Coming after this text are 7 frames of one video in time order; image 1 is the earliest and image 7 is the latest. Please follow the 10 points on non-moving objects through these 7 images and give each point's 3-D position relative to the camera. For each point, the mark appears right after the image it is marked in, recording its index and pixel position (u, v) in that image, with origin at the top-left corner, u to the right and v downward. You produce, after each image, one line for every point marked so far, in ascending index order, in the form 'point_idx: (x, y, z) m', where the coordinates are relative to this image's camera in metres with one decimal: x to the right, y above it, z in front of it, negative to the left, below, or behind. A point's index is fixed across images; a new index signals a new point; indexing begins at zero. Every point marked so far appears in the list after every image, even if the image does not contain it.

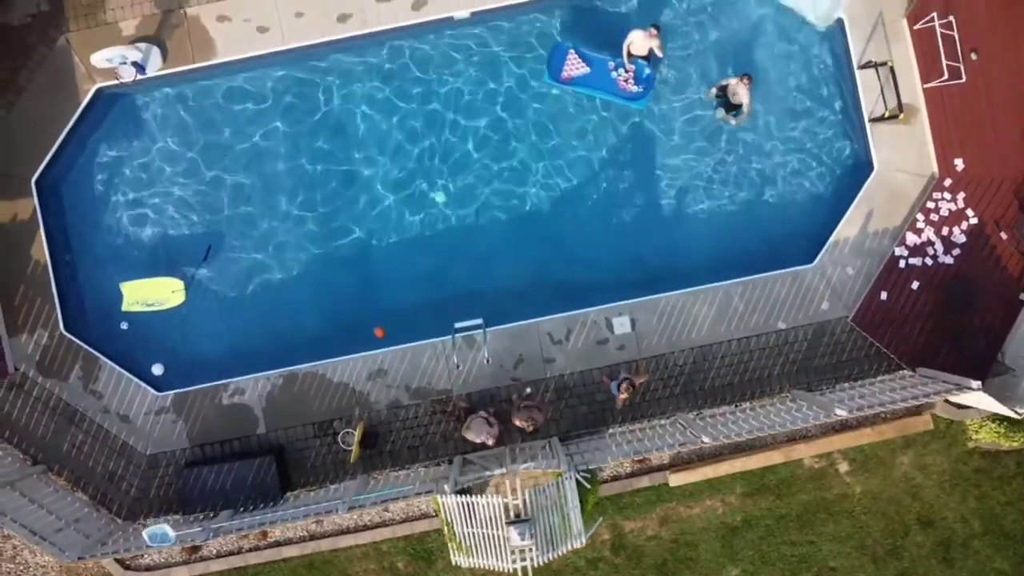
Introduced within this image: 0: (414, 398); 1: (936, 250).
0: (-1.8, -2.0, +12.4) m
1: (+7.7, +0.7, +12.5) m
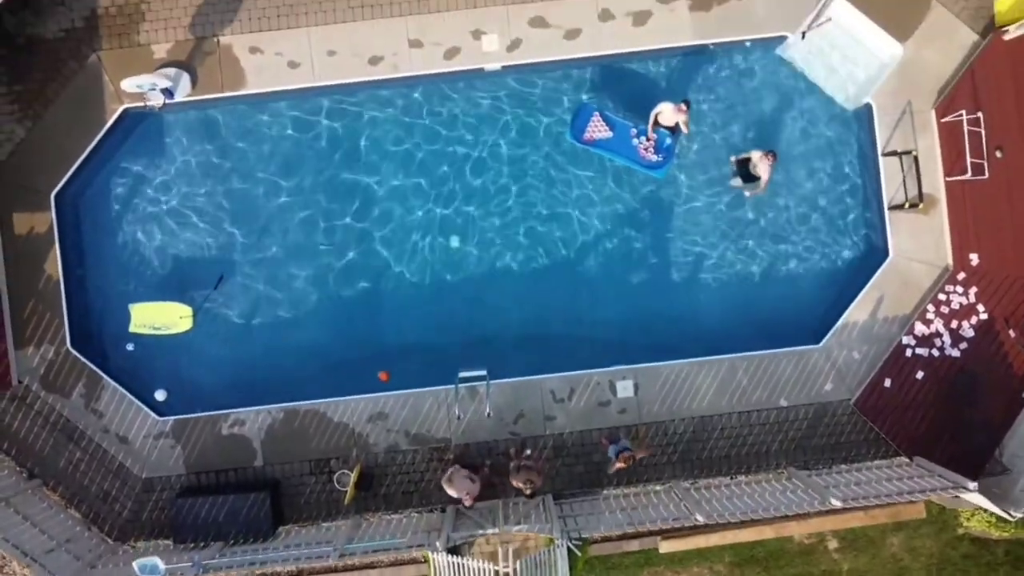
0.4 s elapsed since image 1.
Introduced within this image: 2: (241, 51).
0: (-1.8, -2.8, +12.5) m
1: (+7.9, -1.0, +12.5) m
2: (-4.9, +4.3, +12.3) m
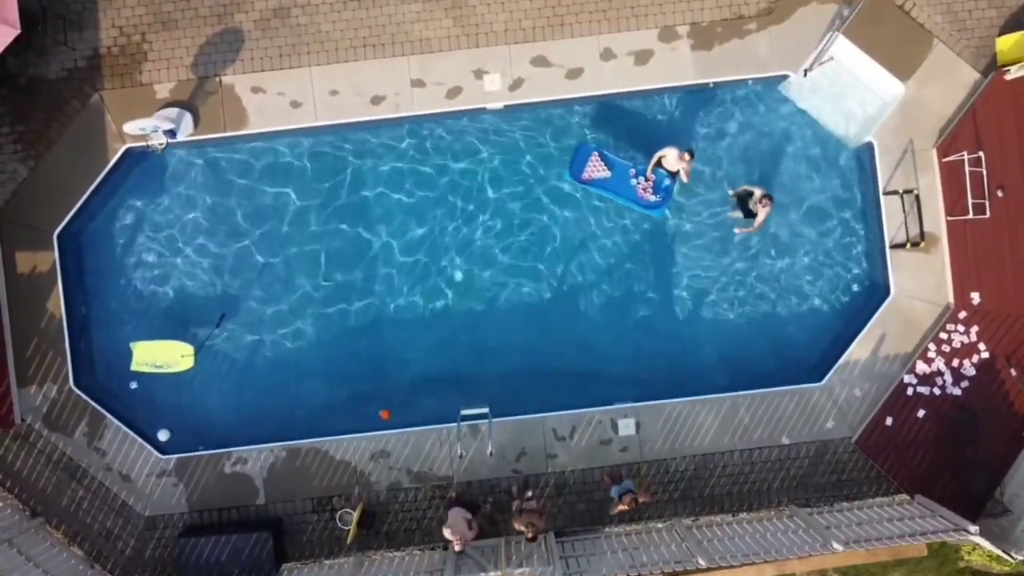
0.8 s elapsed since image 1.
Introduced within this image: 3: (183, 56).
0: (-1.8, -3.5, +12.5) m
1: (+7.9, -1.7, +12.5) m
2: (-4.9, +3.6, +12.3) m
3: (-5.9, +4.2, +12.3) m
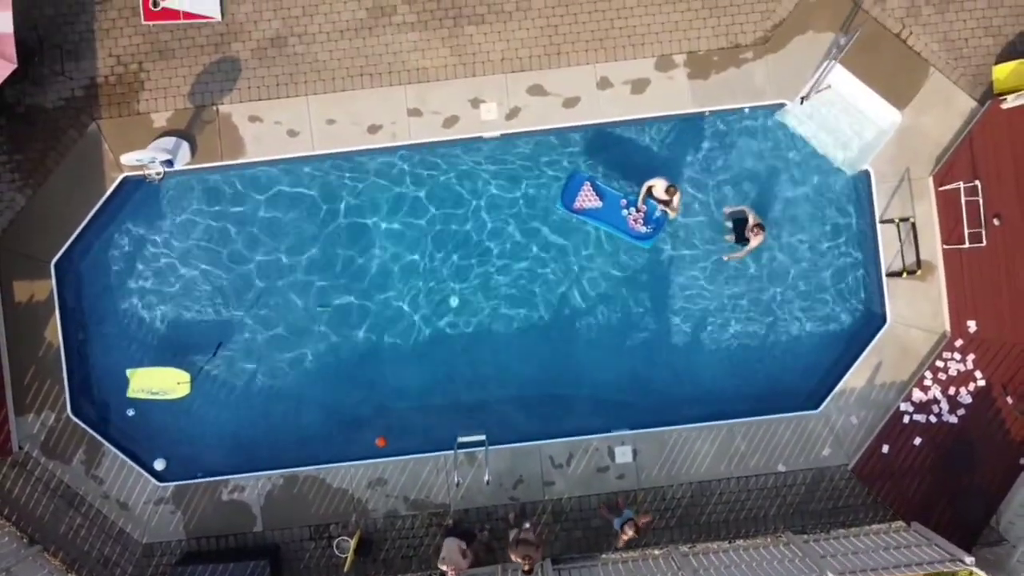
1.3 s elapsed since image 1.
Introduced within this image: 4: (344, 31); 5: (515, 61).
0: (-1.8, -4.0, +12.5) m
1: (+7.9, -2.2, +12.6) m
2: (-4.9, +3.0, +12.4) m
3: (-6.0, +3.6, +12.3) m
4: (-3.0, +4.6, +12.4) m
5: (0.0, +4.1, +12.4) m
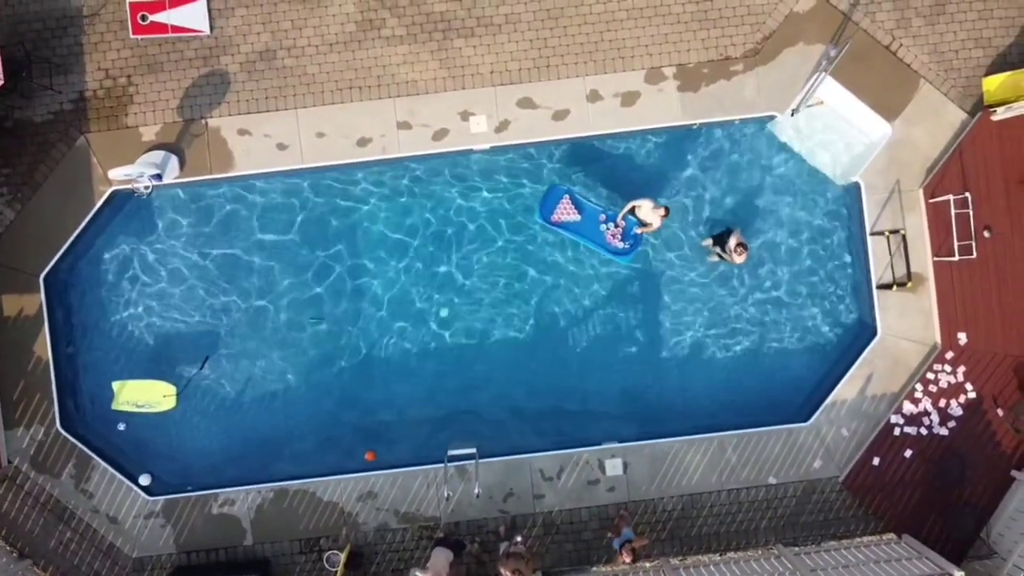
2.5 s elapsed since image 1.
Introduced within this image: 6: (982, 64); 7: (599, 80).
0: (-2.0, -4.3, +12.5) m
1: (+7.7, -2.4, +12.6) m
2: (-5.1, +2.8, +12.3) m
3: (-6.2, +3.4, +12.3) m
4: (-3.2, +4.4, +12.4) m
5: (-0.1, +3.9, +12.4) m
6: (+8.6, +4.1, +12.6) m
7: (+1.6, +3.8, +12.4) m
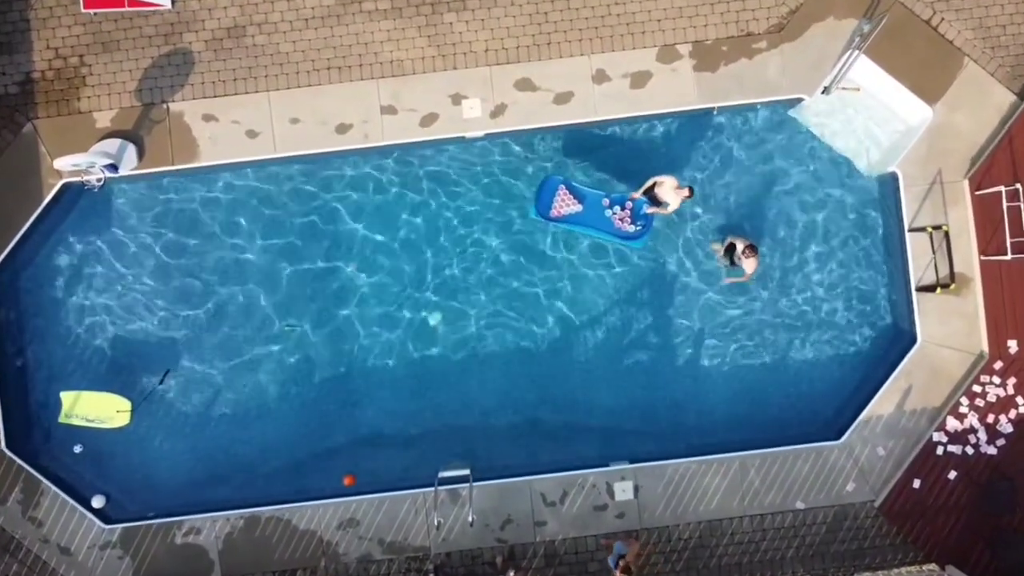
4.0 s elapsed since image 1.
0: (-2.0, -4.3, +11.2) m
1: (+7.6, -2.5, +11.2) m
2: (-5.1, +2.7, +11.1) m
3: (-6.2, +3.3, +11.0) m
4: (-3.3, +4.3, +11.1) m
5: (-0.2, +3.8, +11.1) m
6: (+8.6, +4.1, +11.3) m
7: (+1.5, +3.7, +11.2) m
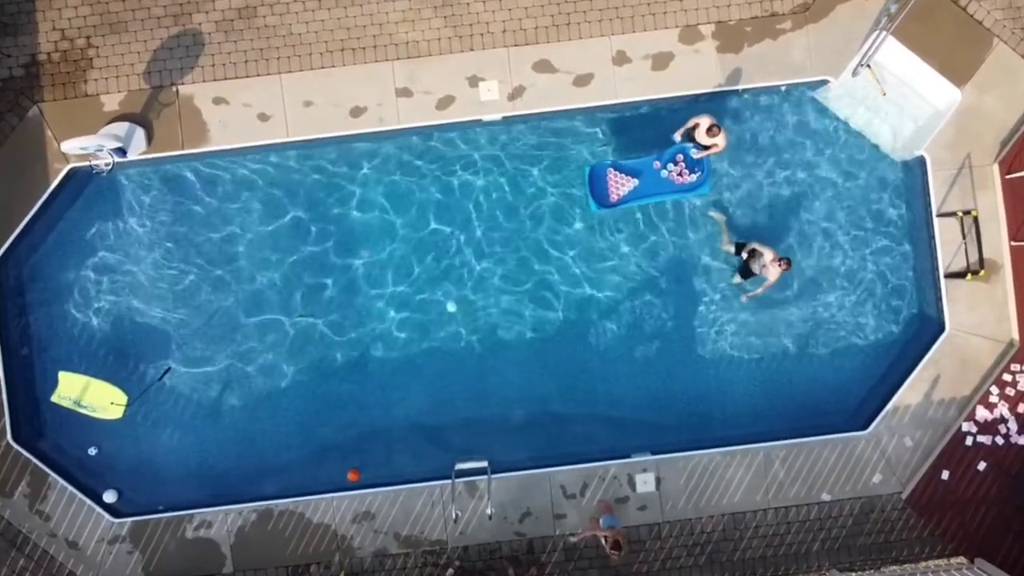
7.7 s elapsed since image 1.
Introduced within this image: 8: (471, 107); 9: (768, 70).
0: (-1.7, -4.1, +10.9) m
1: (+7.9, -2.2, +11.0) m
2: (-4.9, +2.9, +10.8) m
3: (-5.9, +3.5, +10.8) m
4: (-3.0, +4.5, +10.8) m
5: (+0.1, +4.0, +10.9) m
6: (+8.9, +4.3, +11.0) m
7: (+1.8, +3.9, +10.9) m
8: (-0.6, +2.9, +10.9) m
9: (+4.1, +3.5, +10.9) m
